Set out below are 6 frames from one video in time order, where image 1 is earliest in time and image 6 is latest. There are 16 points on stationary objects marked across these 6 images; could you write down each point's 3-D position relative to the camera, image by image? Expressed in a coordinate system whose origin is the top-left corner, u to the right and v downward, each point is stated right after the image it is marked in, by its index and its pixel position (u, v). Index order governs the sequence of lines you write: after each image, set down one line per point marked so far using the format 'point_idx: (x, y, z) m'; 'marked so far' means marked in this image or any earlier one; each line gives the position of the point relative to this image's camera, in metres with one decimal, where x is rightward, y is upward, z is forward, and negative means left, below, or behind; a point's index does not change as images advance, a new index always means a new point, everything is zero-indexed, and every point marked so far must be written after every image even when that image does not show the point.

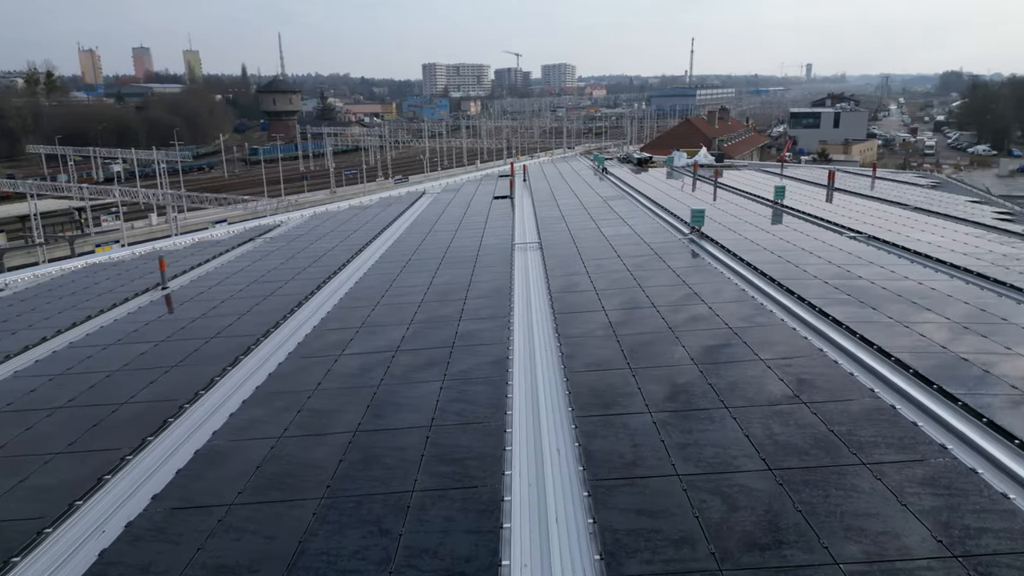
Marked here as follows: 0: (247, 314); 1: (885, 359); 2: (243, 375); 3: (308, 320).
0: (-3.7, -0.4, +10.1) m
1: (+3.5, -0.7, +6.7) m
2: (-2.9, -0.9, +7.7) m
3: (-2.8, -0.4, +9.8) m
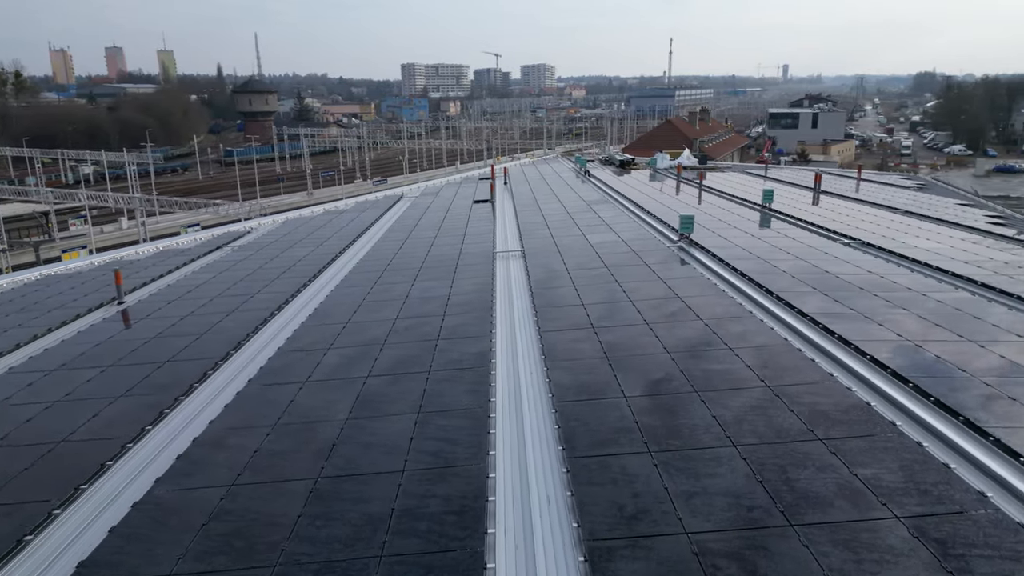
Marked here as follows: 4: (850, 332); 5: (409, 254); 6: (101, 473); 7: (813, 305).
0: (-3.9, -0.6, +9.3) m
1: (+3.3, -0.8, +6.2) m
2: (-3.0, -1.1, +6.9) m
3: (-3.0, -0.6, +9.1) m
4: (+3.7, -0.5, +7.9) m
5: (-2.1, +0.7, +14.6) m
6: (-3.2, -1.4, +5.6) m
7: (+3.8, -0.2, +9.2) m
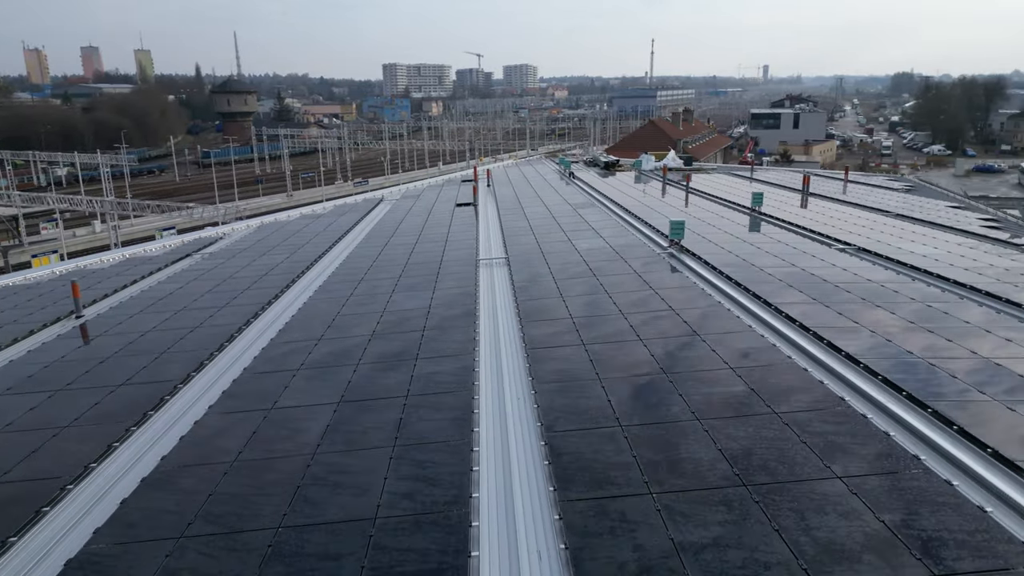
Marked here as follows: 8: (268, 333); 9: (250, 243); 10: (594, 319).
0: (-4.1, -0.7, +8.7) m
1: (+3.2, -1.0, +5.7) m
2: (-3.2, -1.3, +6.3) m
3: (-3.2, -0.8, +8.5) m
4: (+3.5, -0.6, +7.5) m
5: (-2.4, +0.5, +14.0) m
6: (-3.3, -1.6, +4.9) m
7: (+3.7, -0.3, +8.7) m
8: (-3.2, -0.6, +9.5) m
9: (-5.9, +1.0, +16.1) m
10: (+1.0, -0.4, +9.2) m
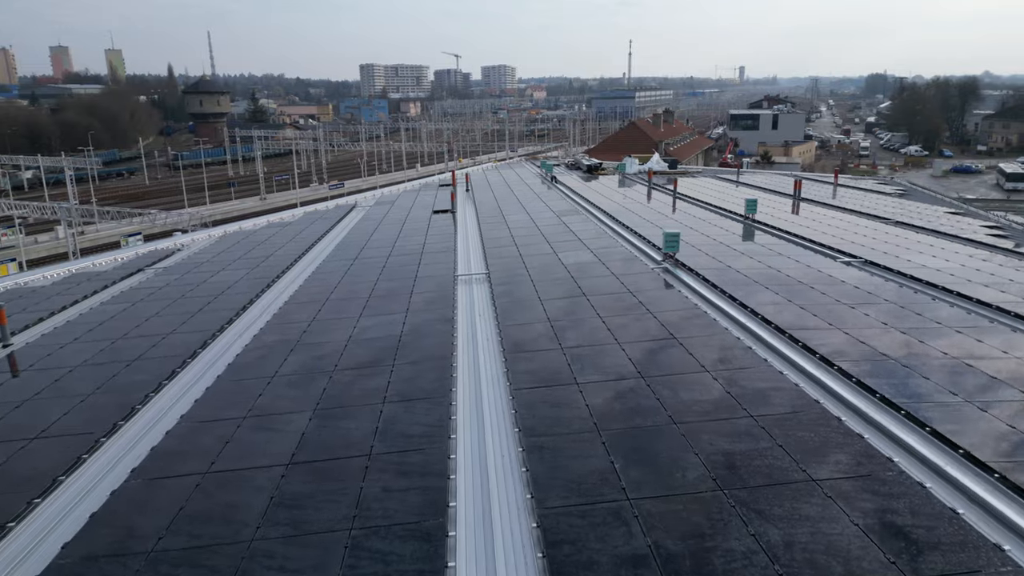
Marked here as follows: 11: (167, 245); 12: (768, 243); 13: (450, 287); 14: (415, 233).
0: (-4.3, -1.1, +7.6) m
1: (+3.1, -1.2, +4.8) m
2: (-3.3, -1.6, +5.2) m
3: (-3.4, -1.1, +7.4) m
4: (+3.4, -0.9, +6.5) m
5: (-2.7, +0.2, +12.9) m
6: (-3.4, -1.9, +3.8) m
7: (+3.5, -0.6, +7.8) m
8: (-3.4, -0.9, +8.4) m
9: (-6.3, +0.7, +15.0) m
10: (+0.8, -0.7, +8.3) m
11: (-8.4, +1.0, +17.5) m
12: (+5.0, +0.9, +14.0) m
13: (-1.0, 0.0, +11.7) m
14: (-2.3, +1.3, +17.1) m
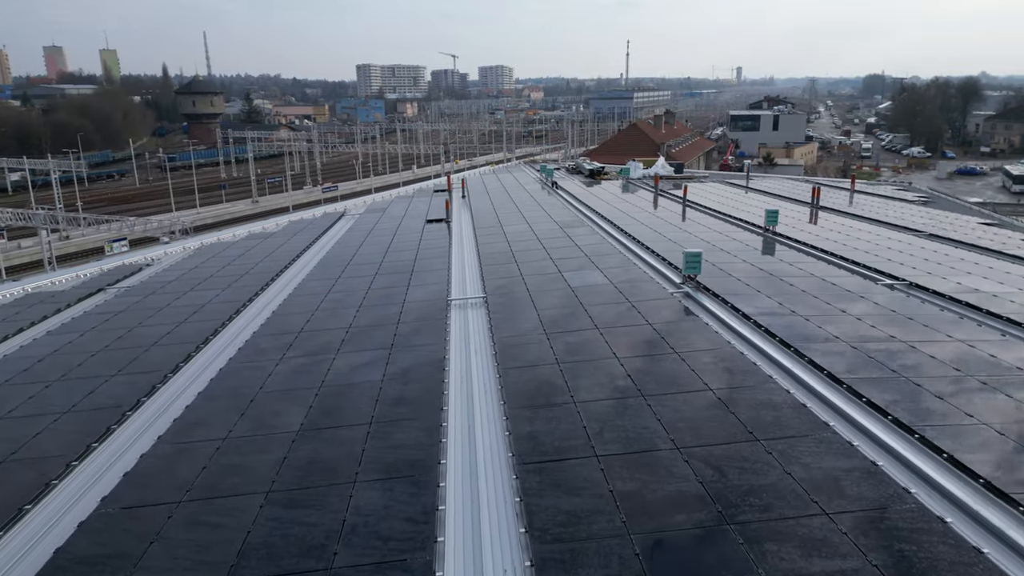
0: (-4.3, -1.4, +6.3) m
1: (+3.1, -1.6, +3.5) m
2: (-3.3, -2.0, +3.9) m
3: (-3.4, -1.5, +6.1) m
4: (+3.4, -1.2, +5.3) m
5: (-2.7, -0.1, +11.6) m
6: (-3.3, -2.3, +2.5) m
7: (+3.5, -1.0, +6.5) m
8: (-3.4, -1.3, +7.1) m
9: (-6.3, +0.3, +13.6) m
10: (+0.9, -1.0, +7.0) m
11: (-8.4, +0.7, +16.2) m
12: (+5.0, +0.5, +12.8) m
13: (-1.0, -0.4, +10.4) m
14: (-2.3, +0.9, +15.8) m
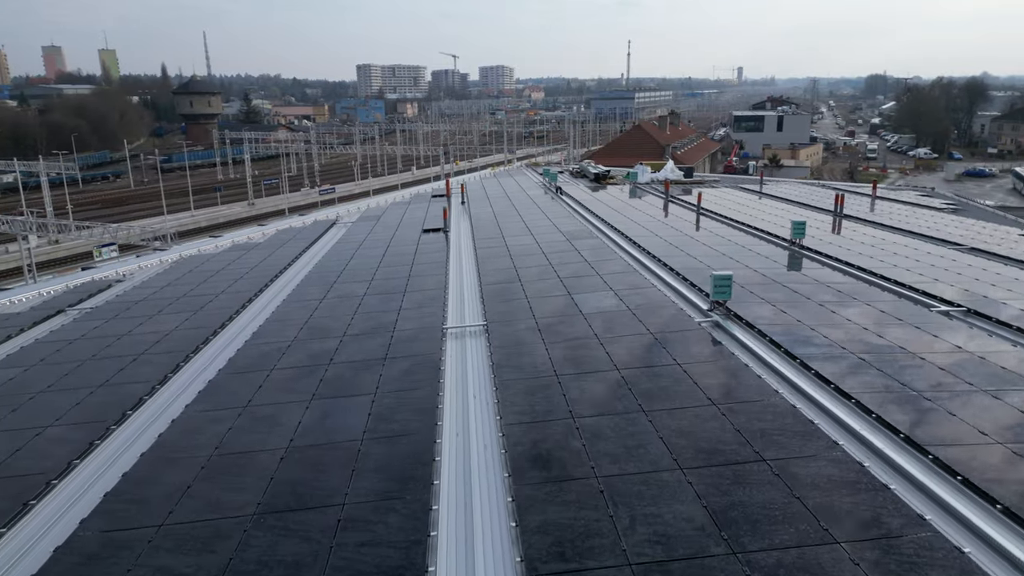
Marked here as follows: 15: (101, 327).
0: (-4.2, -1.8, +5.1) m
1: (+3.2, -1.9, +2.3) m
2: (-3.2, -2.3, +2.7) m
3: (-3.3, -1.8, +4.9) m
4: (+3.5, -1.6, +4.0) m
5: (-2.7, -0.5, +10.4) m
6: (-3.3, -2.6, +1.3) m
7: (+3.5, -1.3, +5.3) m
8: (-3.3, -1.6, +5.8) m
9: (-6.2, -0.1, +12.4) m
10: (+0.9, -1.4, +5.8) m
11: (-8.3, +0.3, +15.0) m
12: (+5.0, +0.2, +11.5) m
13: (-1.0, -0.7, +9.2) m
14: (-2.3, +0.6, +14.6) m
15: (-5.9, -0.5, +10.3) m
